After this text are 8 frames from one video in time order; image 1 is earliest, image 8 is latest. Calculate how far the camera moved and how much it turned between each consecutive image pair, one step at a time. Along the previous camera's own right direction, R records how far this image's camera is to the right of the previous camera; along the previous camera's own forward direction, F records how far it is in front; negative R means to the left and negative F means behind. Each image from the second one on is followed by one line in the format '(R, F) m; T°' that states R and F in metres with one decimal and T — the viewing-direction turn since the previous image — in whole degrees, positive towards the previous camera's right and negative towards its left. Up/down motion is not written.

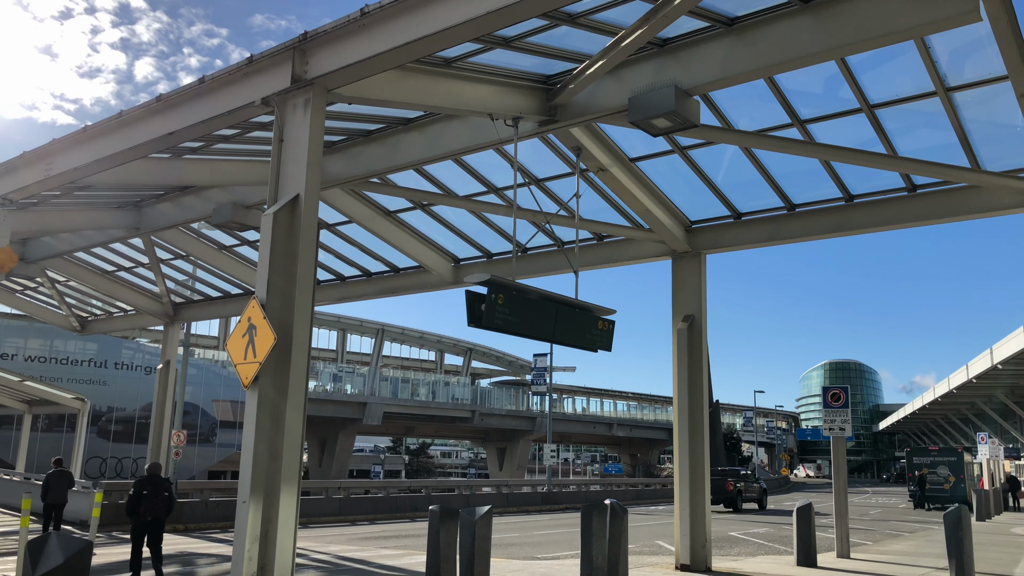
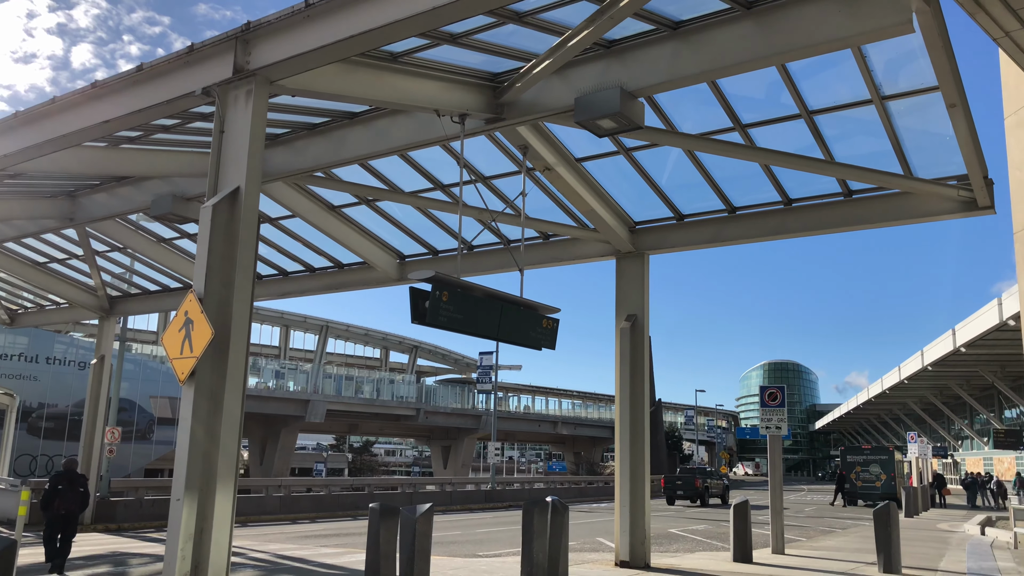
(0.0, 0.0) m; +4°
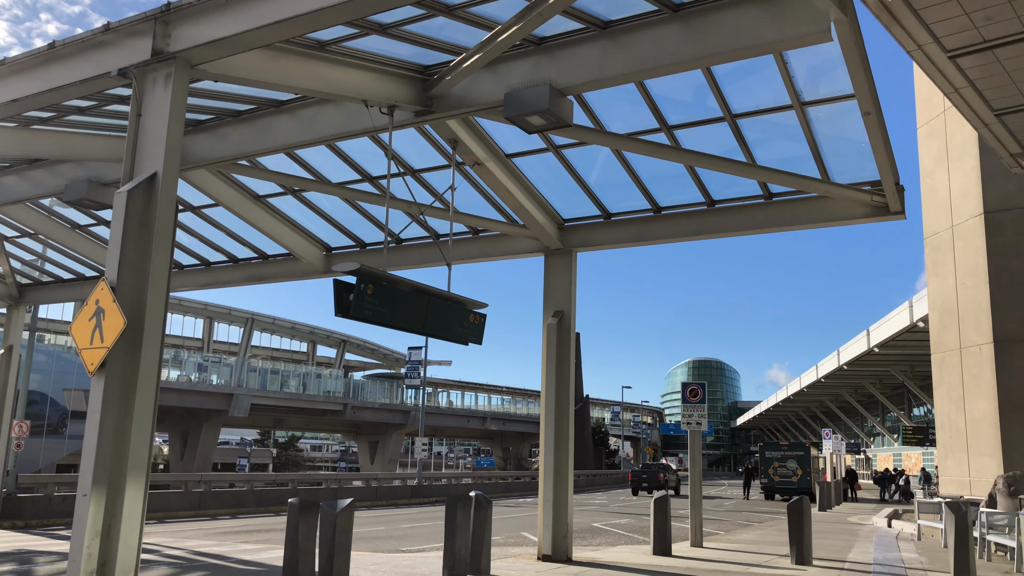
(+0.1, 0.0) m; +5°
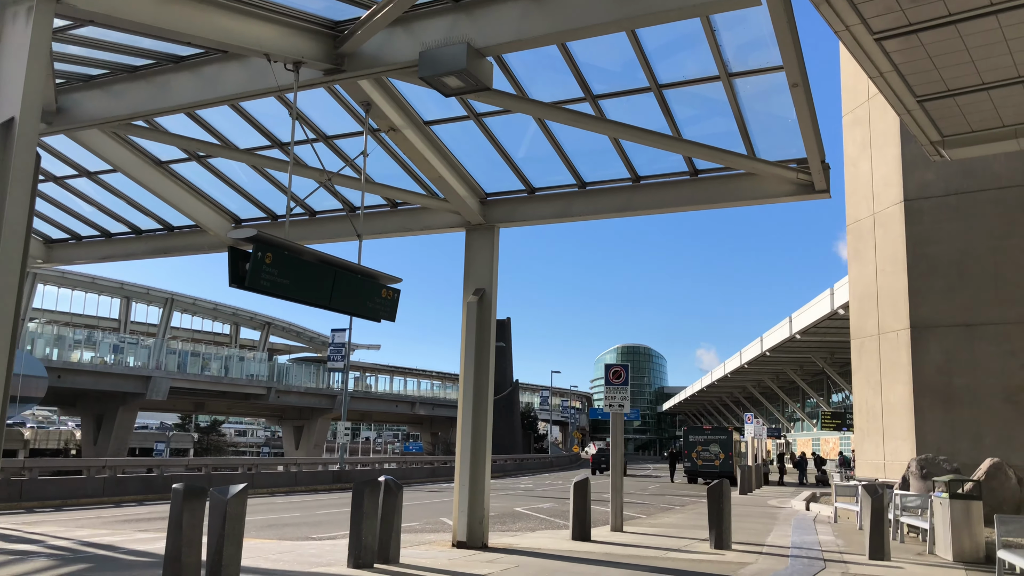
(+0.2, +0.5) m; +5°
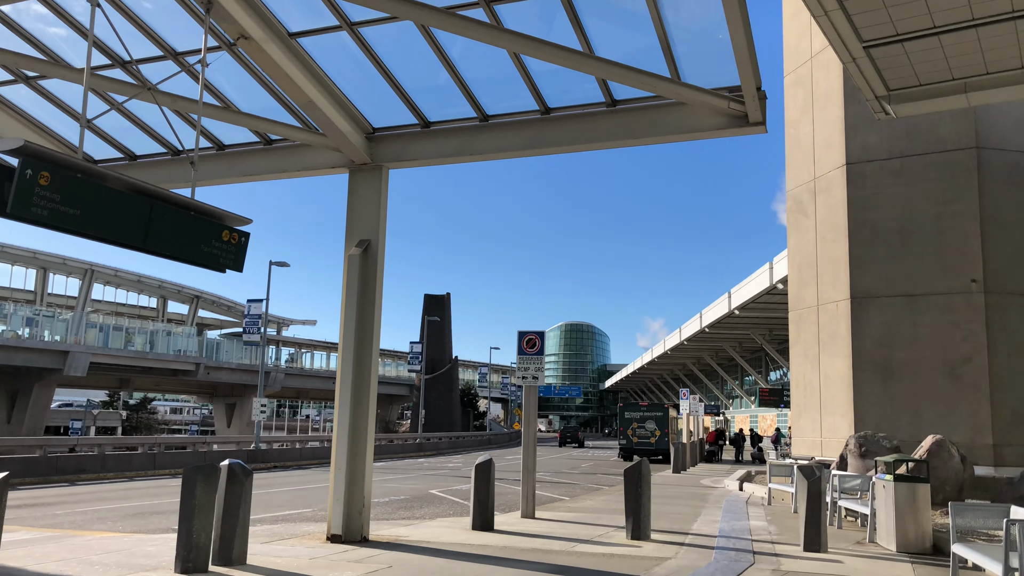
(+0.7, +1.6) m; +4°
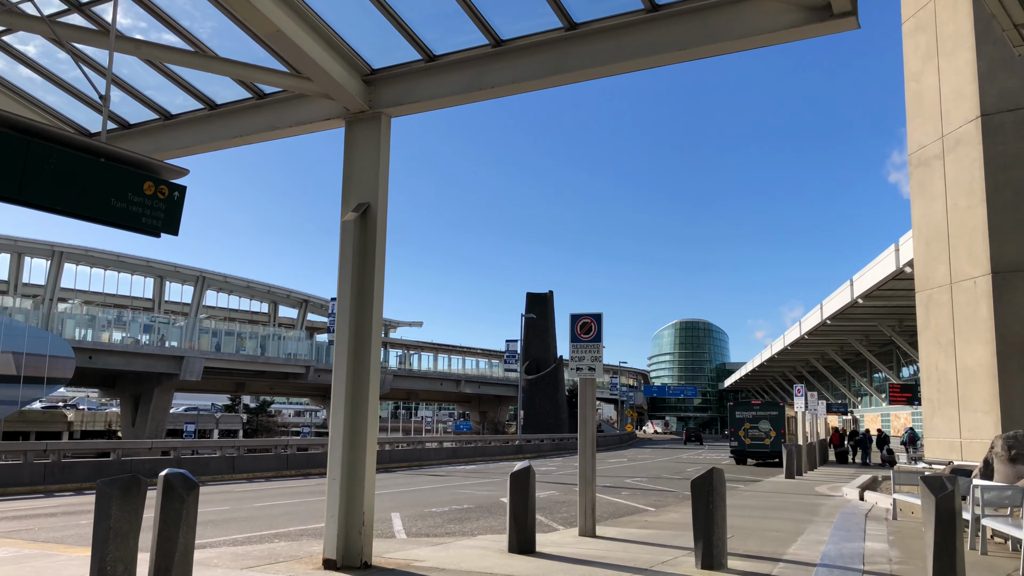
(+0.8, +1.9) m; -8°
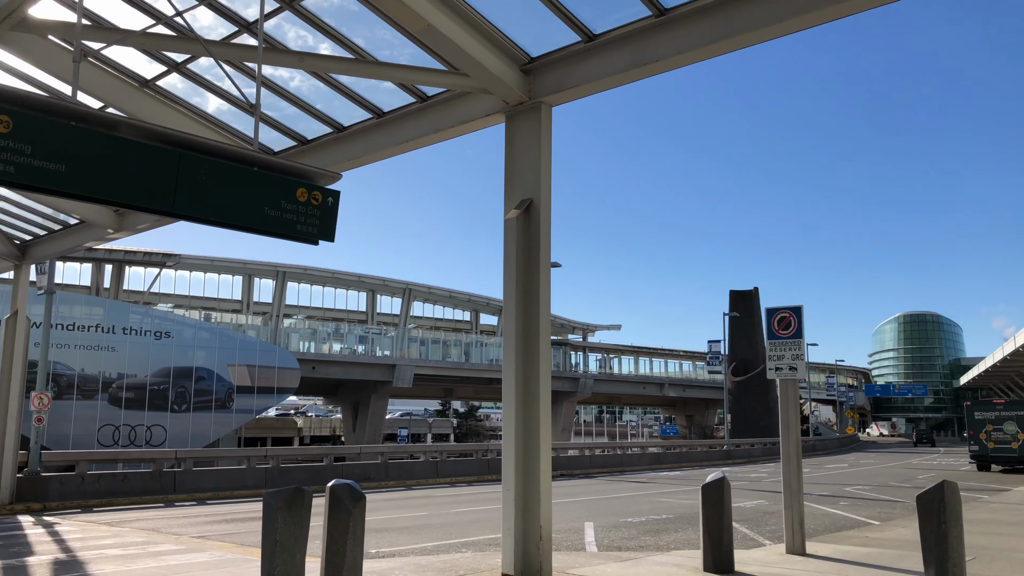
(+0.2, +0.6) m; -14°
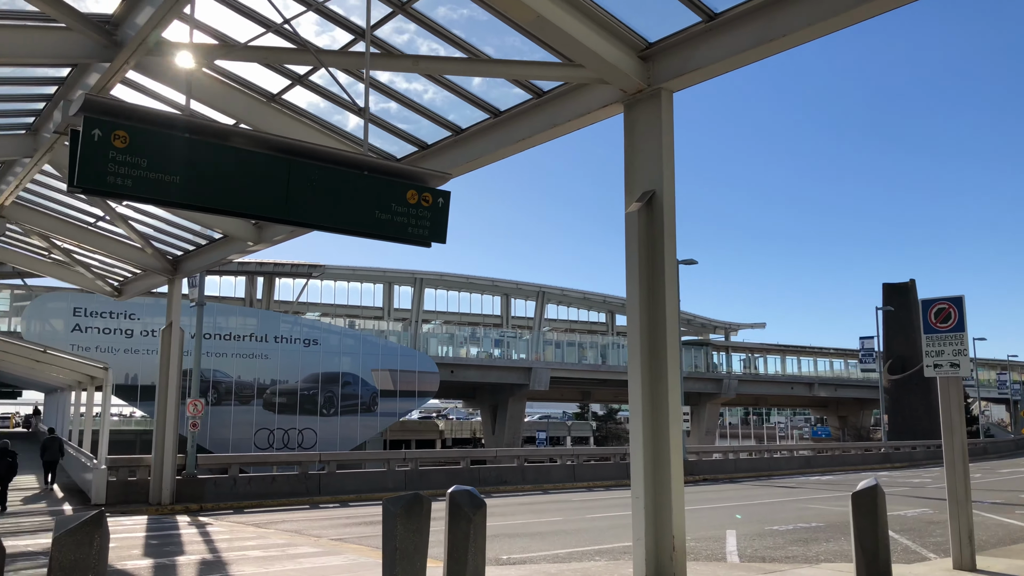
(+0.1, +0.3) m; -9°
